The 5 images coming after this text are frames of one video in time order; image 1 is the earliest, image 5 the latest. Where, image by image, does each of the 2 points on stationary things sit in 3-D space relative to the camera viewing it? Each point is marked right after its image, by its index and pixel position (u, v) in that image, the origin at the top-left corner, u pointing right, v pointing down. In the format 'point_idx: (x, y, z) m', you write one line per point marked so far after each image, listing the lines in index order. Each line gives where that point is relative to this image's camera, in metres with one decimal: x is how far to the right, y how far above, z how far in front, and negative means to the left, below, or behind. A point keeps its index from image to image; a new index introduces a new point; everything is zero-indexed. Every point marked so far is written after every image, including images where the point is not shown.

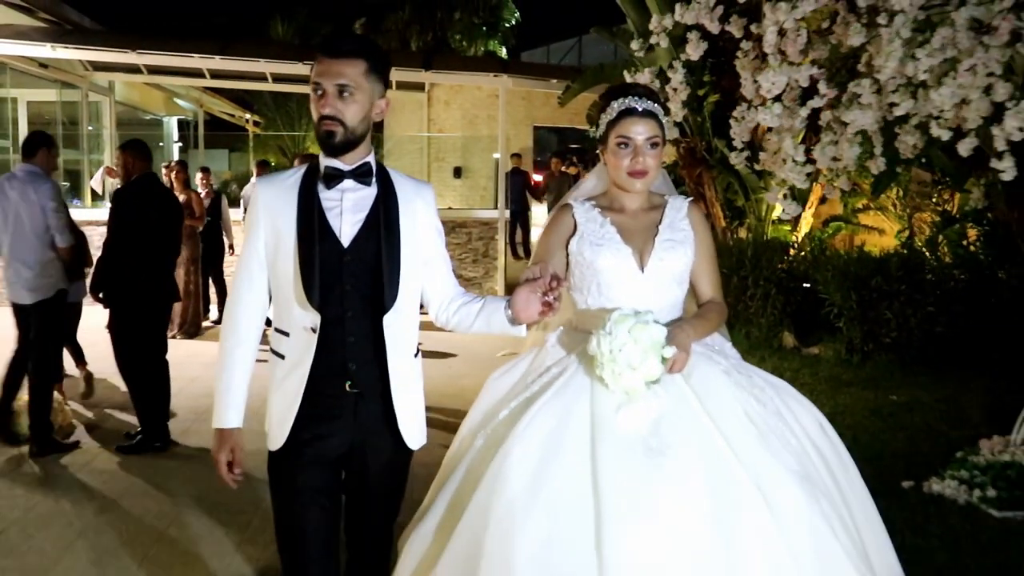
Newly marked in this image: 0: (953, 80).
0: (+1.9, +0.9, +4.3) m
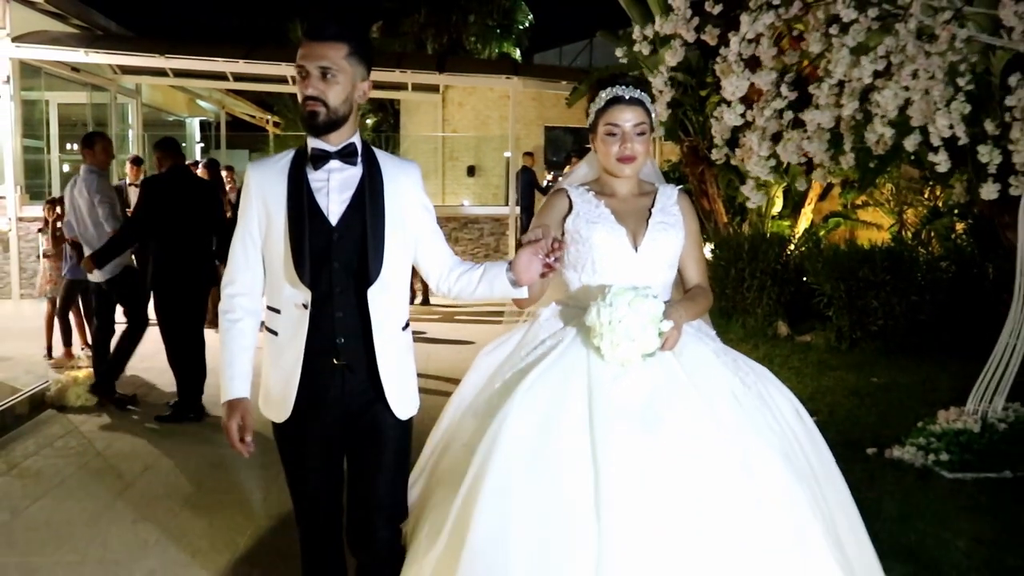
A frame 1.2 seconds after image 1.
0: (+1.9, +1.0, +4.8) m
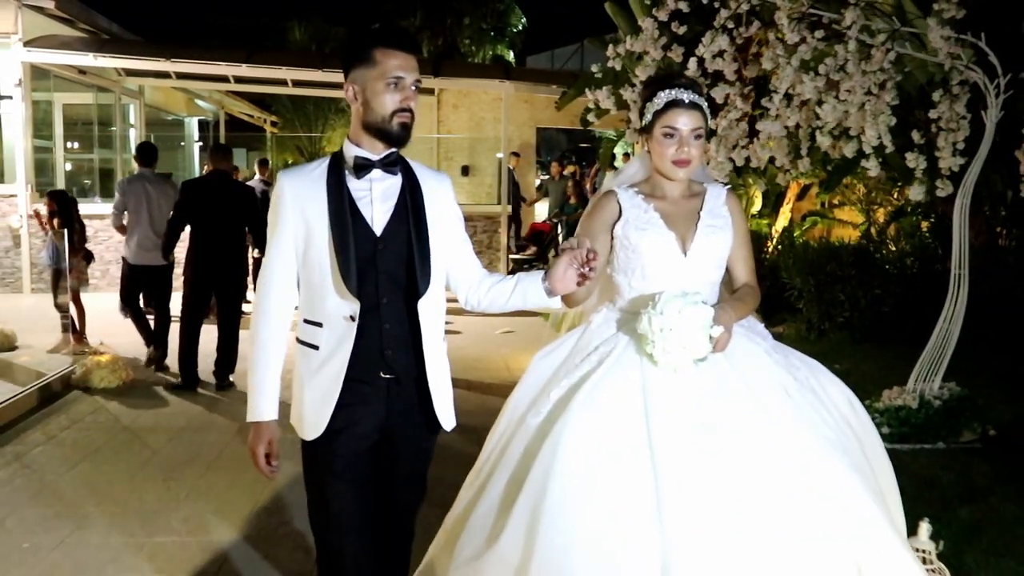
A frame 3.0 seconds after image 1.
0: (+1.8, +1.1, +5.4) m
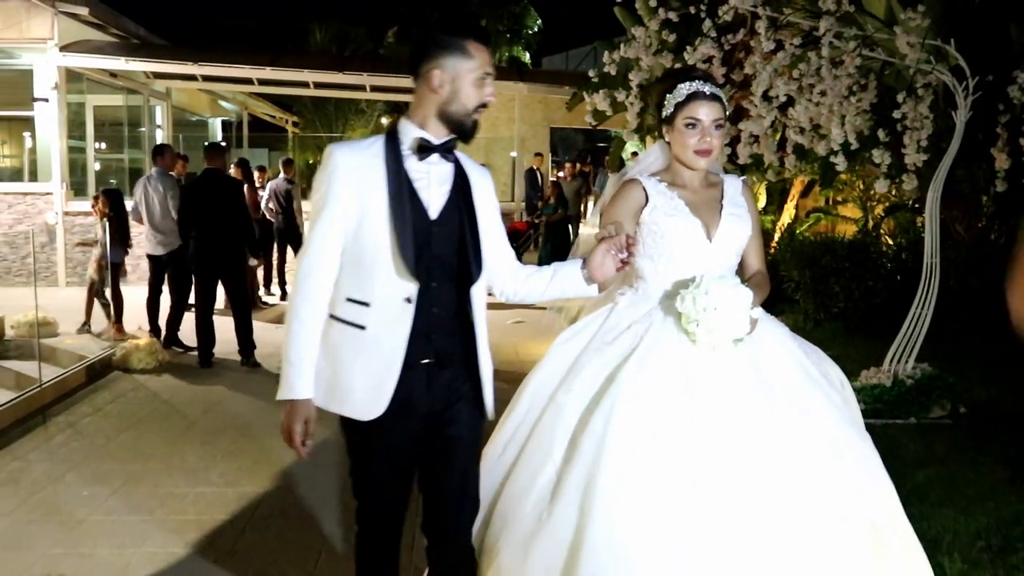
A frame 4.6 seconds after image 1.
0: (+1.8, +1.2, +5.9) m
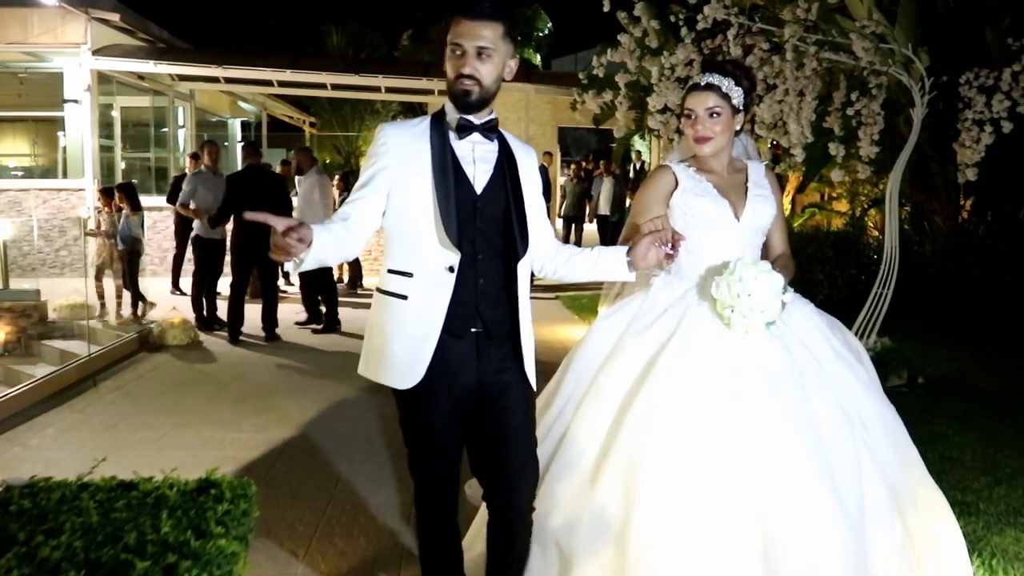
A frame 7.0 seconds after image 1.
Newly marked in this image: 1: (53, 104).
0: (+1.8, +1.3, +6.6) m
1: (-6.4, +2.6, +13.6) m
